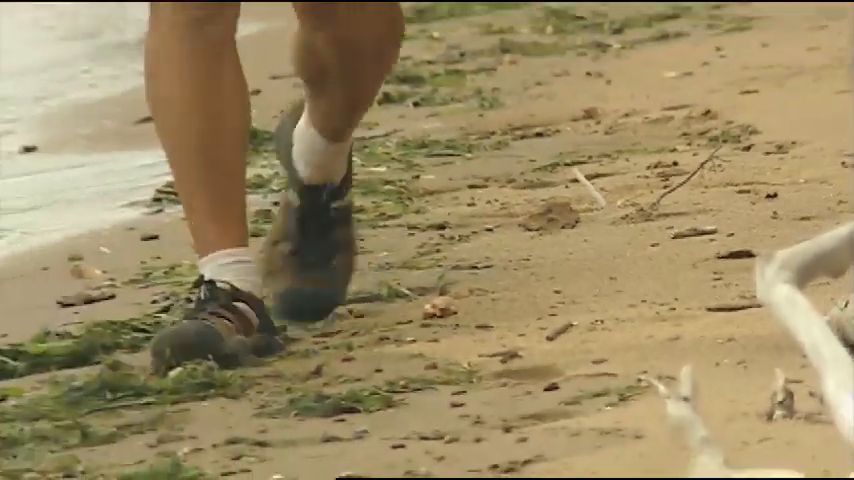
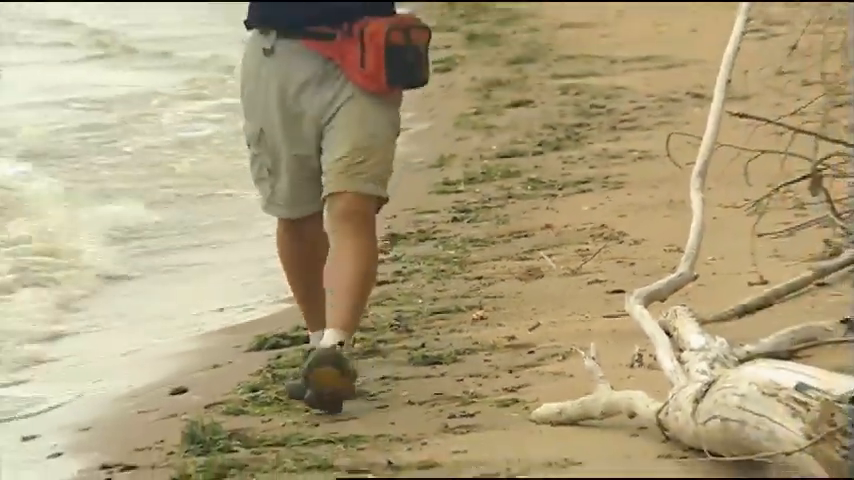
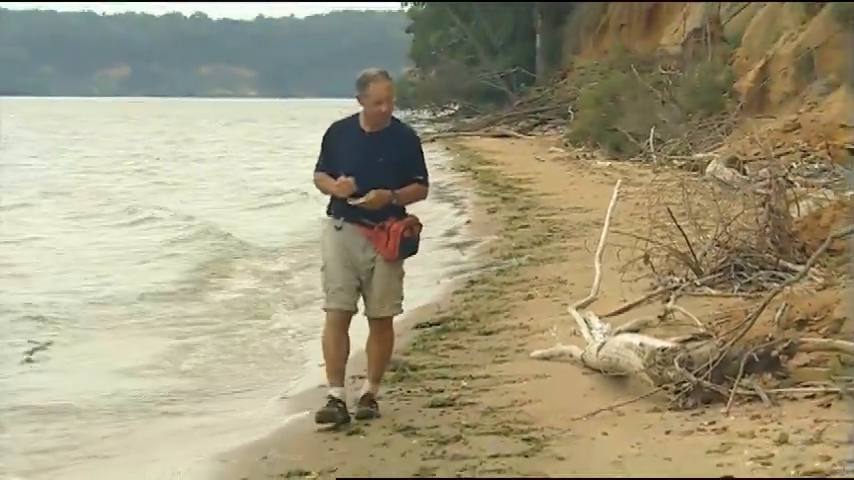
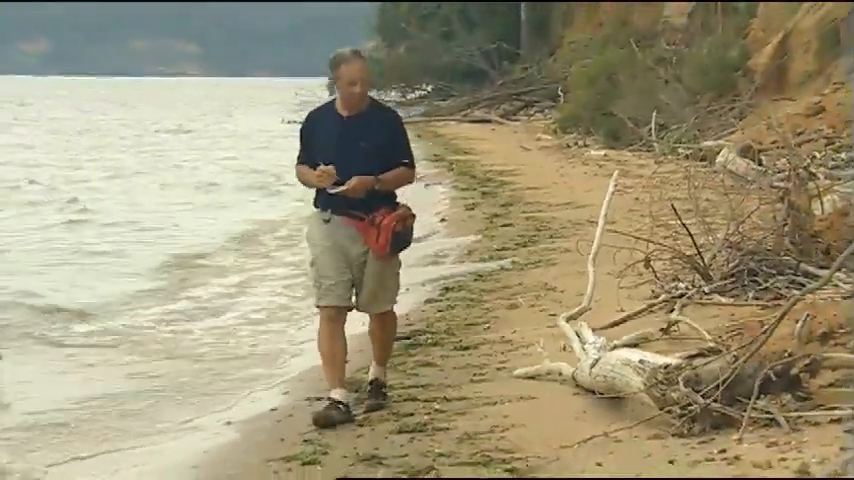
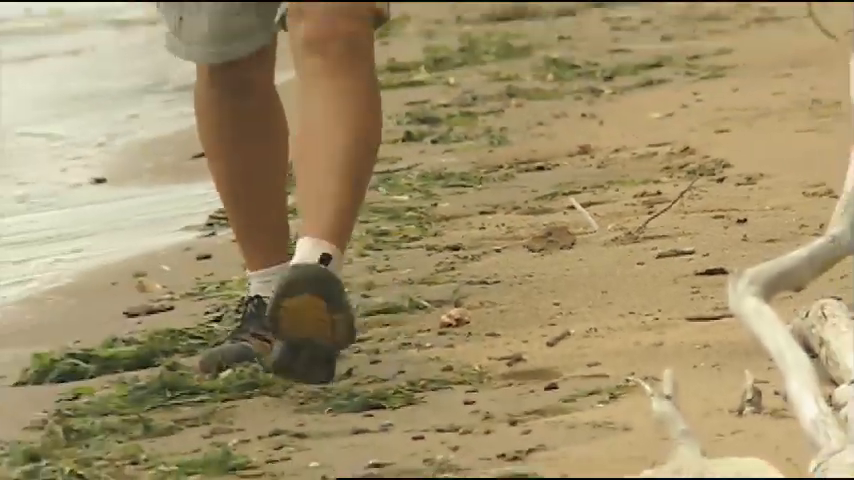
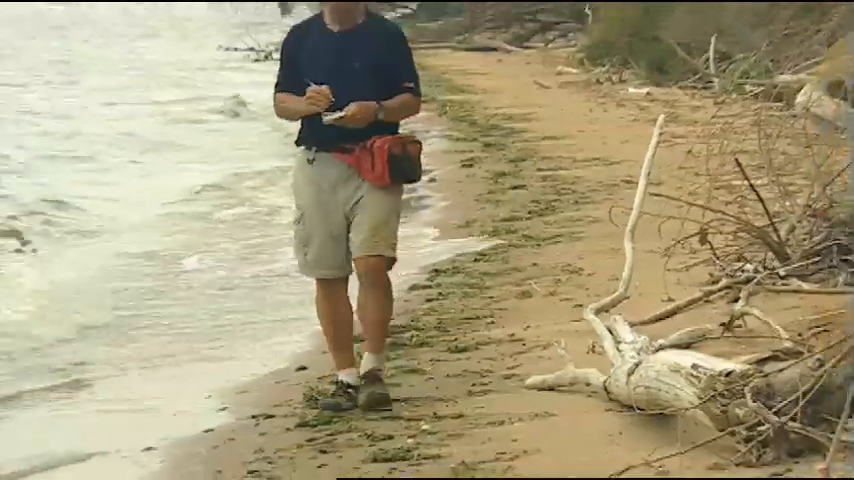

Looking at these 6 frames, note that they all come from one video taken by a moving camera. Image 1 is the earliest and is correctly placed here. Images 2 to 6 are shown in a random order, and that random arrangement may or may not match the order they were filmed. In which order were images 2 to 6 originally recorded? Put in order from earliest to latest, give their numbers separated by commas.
5, 2, 6, 4, 3
